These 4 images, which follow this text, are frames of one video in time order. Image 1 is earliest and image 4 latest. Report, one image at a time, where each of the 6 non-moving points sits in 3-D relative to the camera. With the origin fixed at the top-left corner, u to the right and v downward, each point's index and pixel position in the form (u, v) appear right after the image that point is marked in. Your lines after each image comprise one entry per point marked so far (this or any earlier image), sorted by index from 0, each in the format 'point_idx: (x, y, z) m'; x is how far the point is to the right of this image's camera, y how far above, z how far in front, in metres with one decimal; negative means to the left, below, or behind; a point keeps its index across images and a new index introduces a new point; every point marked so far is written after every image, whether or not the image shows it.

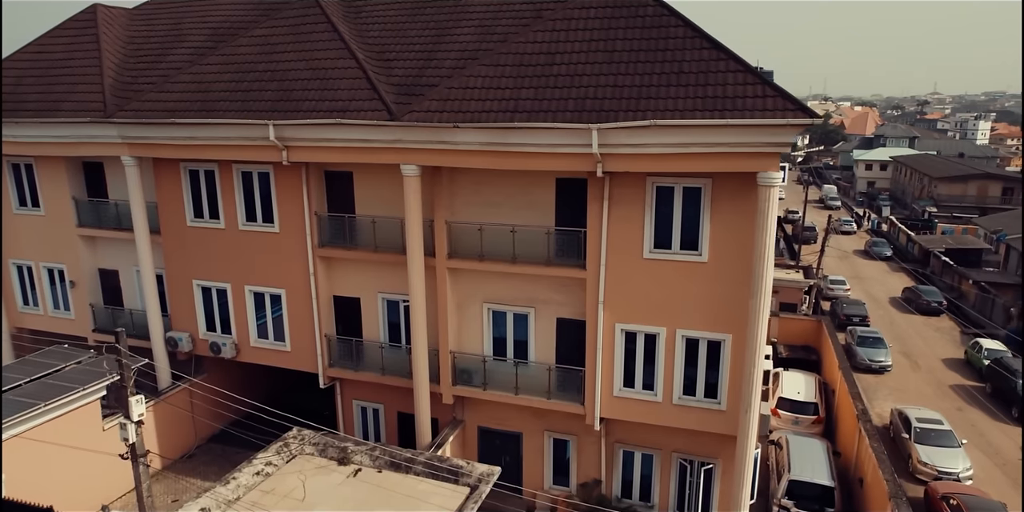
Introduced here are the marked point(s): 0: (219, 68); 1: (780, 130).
0: (-6.7, +4.3, +14.5) m
1: (+4.2, +2.0, +9.9) m
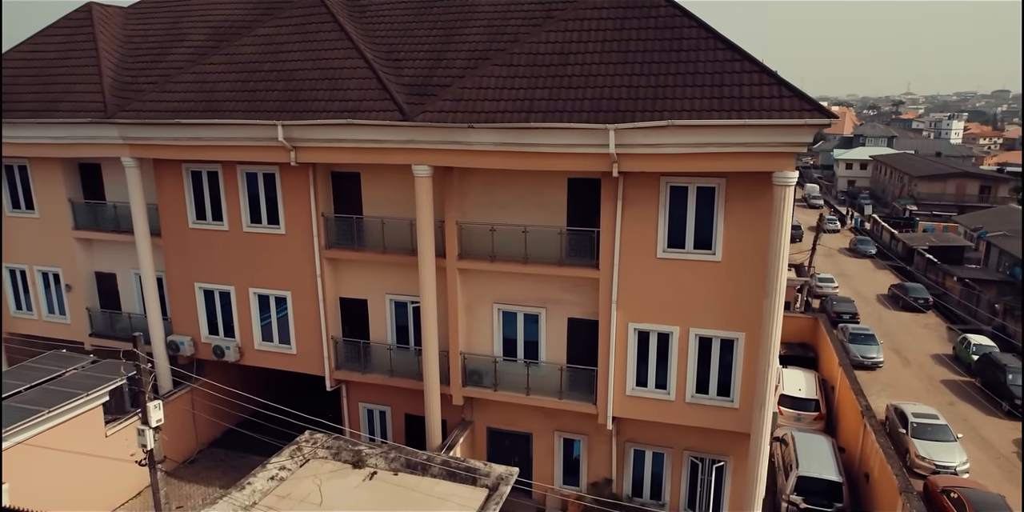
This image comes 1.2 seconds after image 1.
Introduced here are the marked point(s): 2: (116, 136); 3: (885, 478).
0: (-6.6, +4.3, +14.3) m
1: (+4.5, +2.0, +10.0) m
2: (-9.0, +2.7, +14.3) m
3: (+7.9, -4.7, +13.3) m
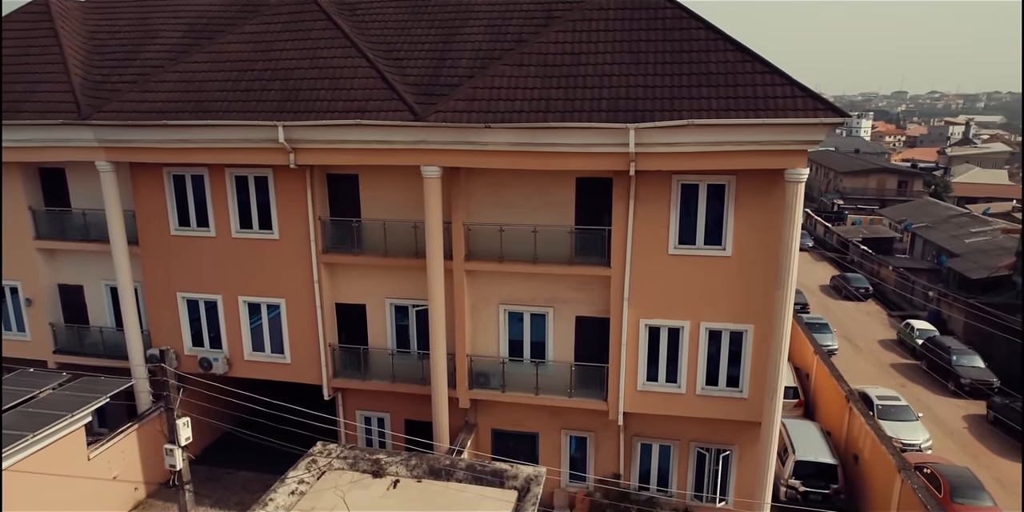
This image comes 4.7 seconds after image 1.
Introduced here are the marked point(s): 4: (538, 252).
0: (-6.6, +4.1, +13.7) m
1: (+5.0, +2.1, +10.5) m
2: (-8.9, +2.5, +13.4) m
3: (+8.1, -4.5, +14.1) m
4: (+0.5, +0.1, +13.1) m
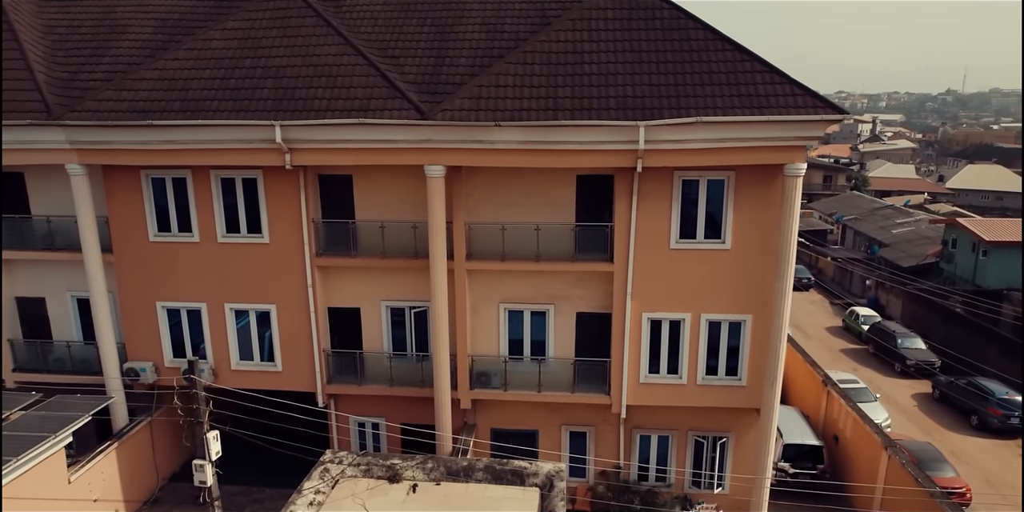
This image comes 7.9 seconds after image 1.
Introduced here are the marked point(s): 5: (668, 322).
0: (-6.6, +4.0, +13.0) m
1: (+5.2, +2.3, +11.0) m
2: (-8.9, +2.3, +12.6) m
3: (+8.2, -4.3, +14.9) m
4: (+0.6, +0.1, +13.2) m
5: (+3.2, -1.4, +13.1) m
